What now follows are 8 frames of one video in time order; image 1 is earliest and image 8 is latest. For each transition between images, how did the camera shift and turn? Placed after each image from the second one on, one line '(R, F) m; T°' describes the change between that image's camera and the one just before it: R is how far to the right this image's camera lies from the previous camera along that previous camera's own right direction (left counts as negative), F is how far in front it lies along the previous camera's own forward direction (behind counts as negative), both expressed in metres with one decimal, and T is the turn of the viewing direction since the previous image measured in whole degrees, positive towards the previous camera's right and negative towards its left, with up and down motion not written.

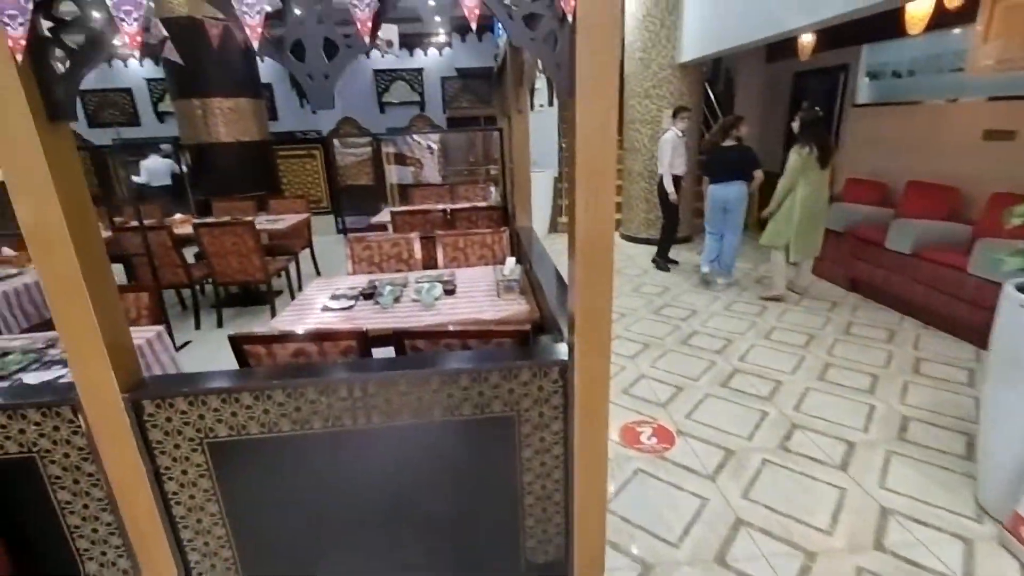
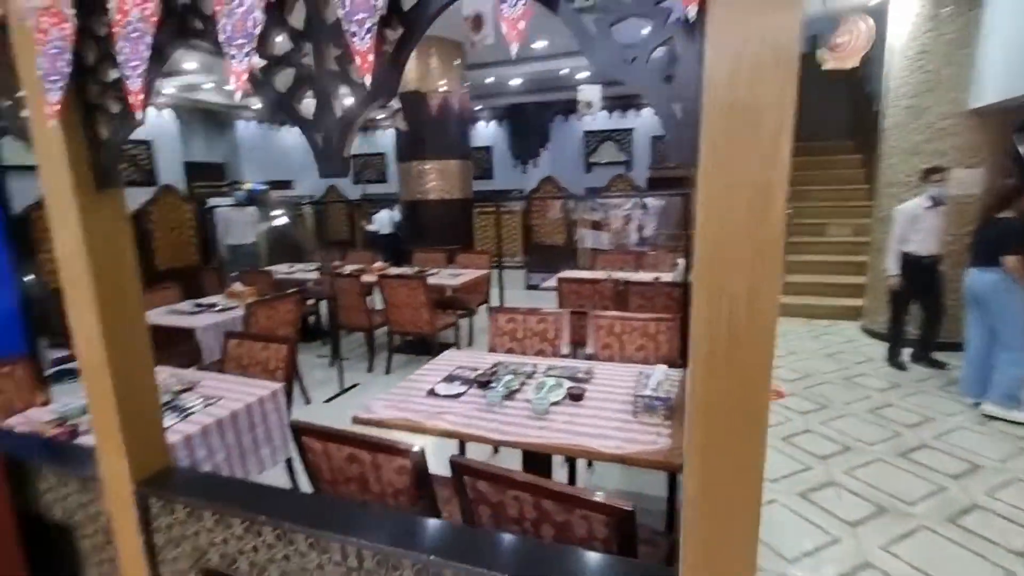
(+0.2, +0.6) m; -24°
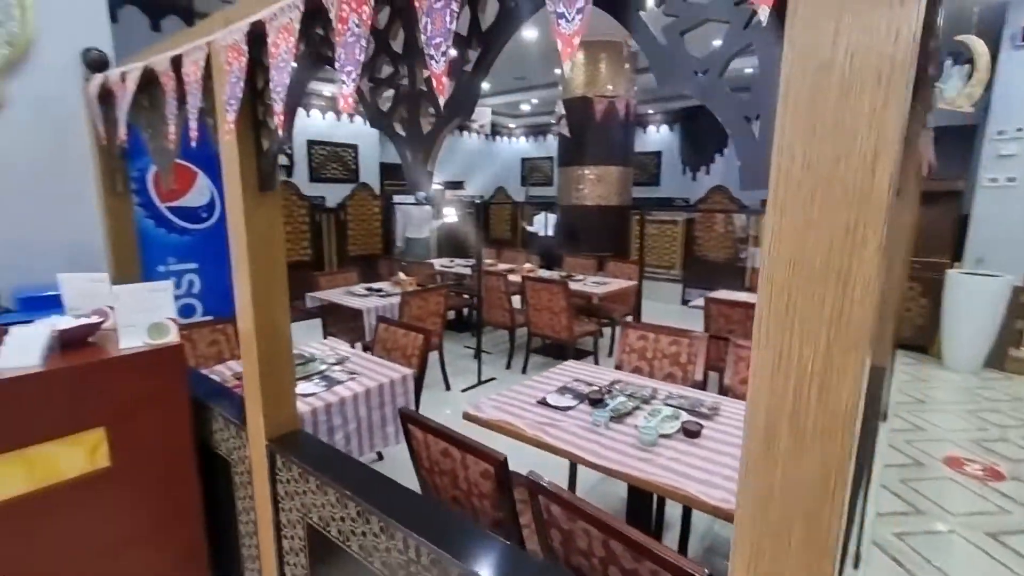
(+0.2, +0.1) m; -18°
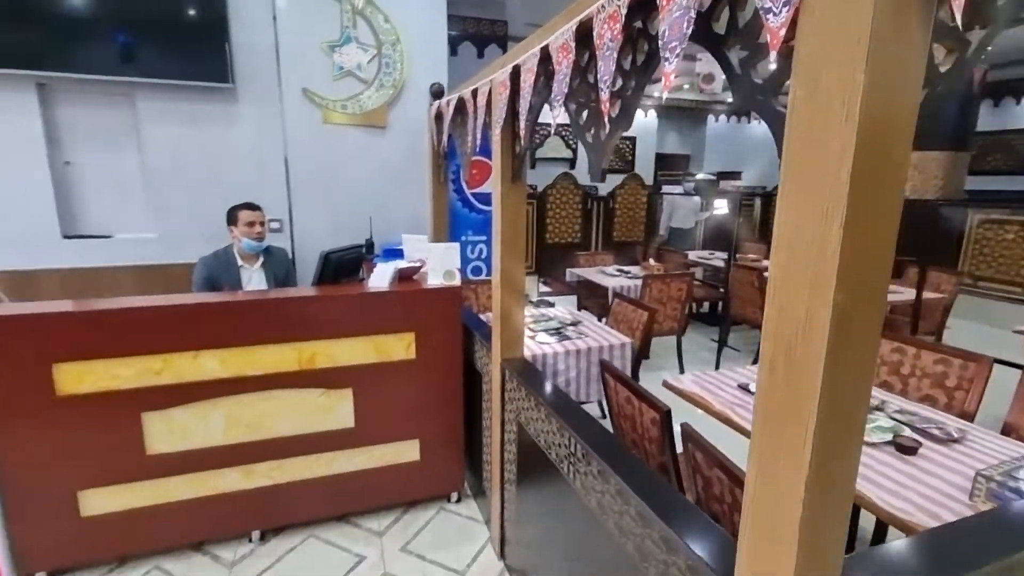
(+0.3, -0.3) m; -31°
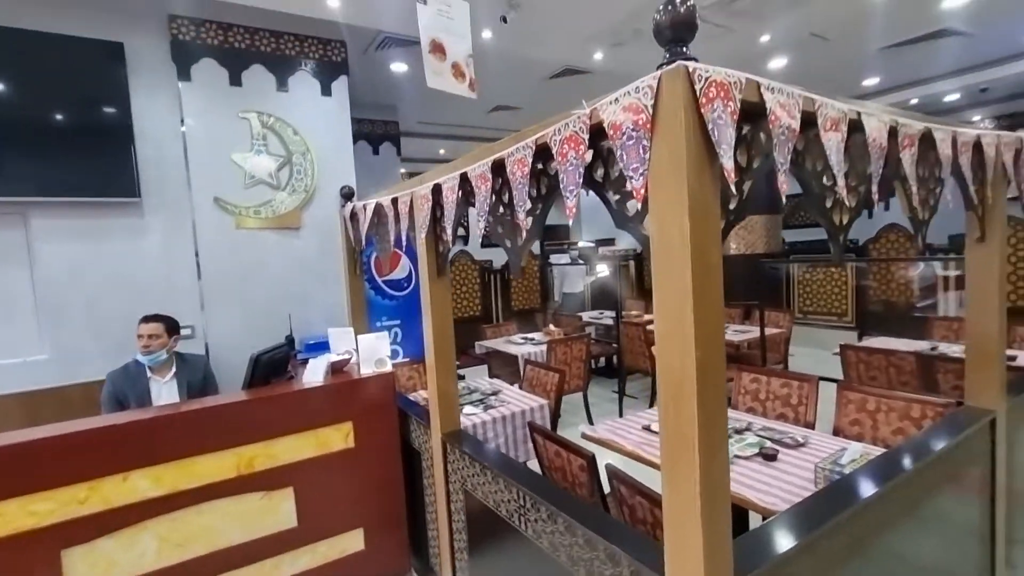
(-0.2, -0.3) m; +12°
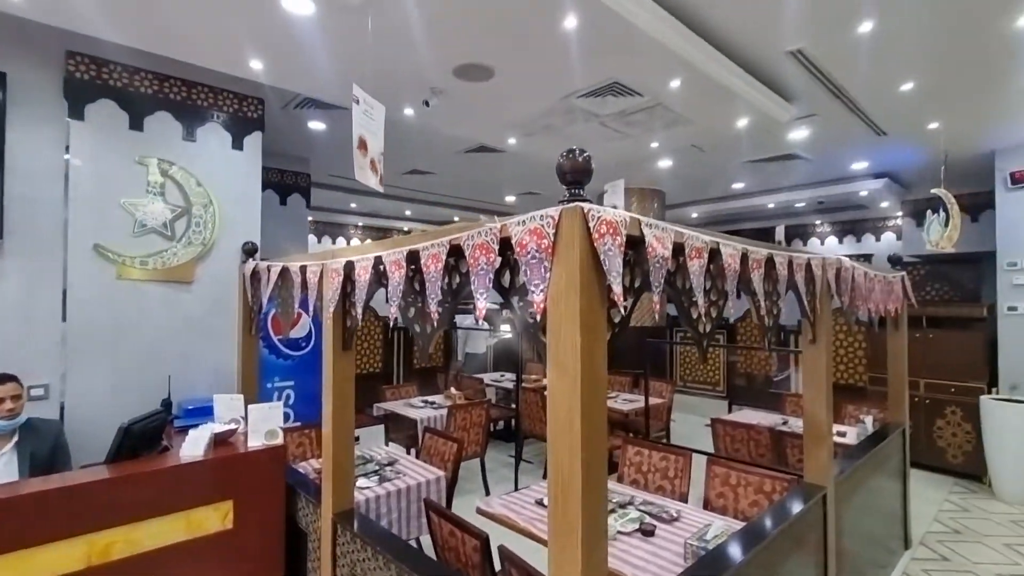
(0.0, -0.1) m; +11°
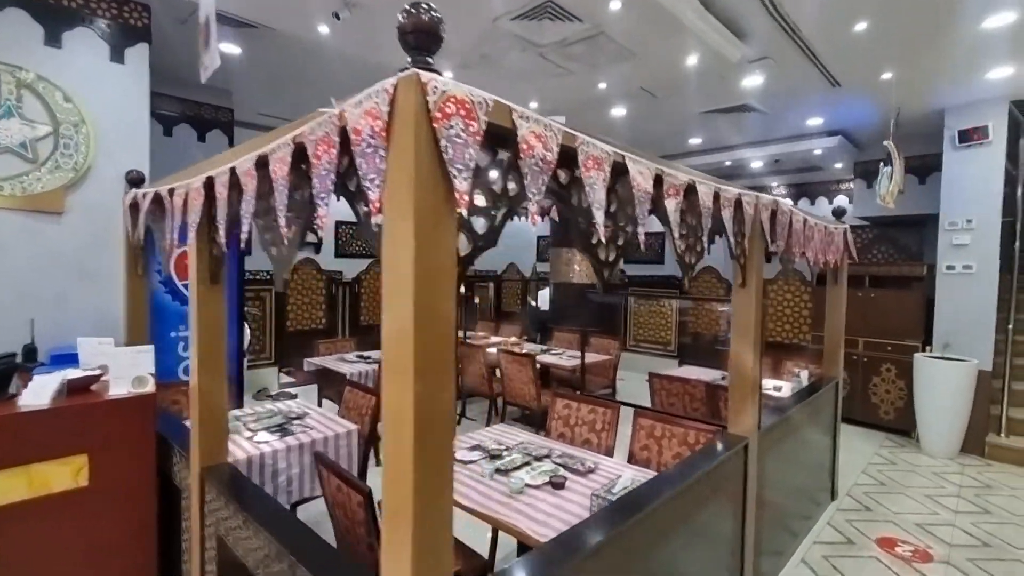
(+0.3, +0.2) m; +3°
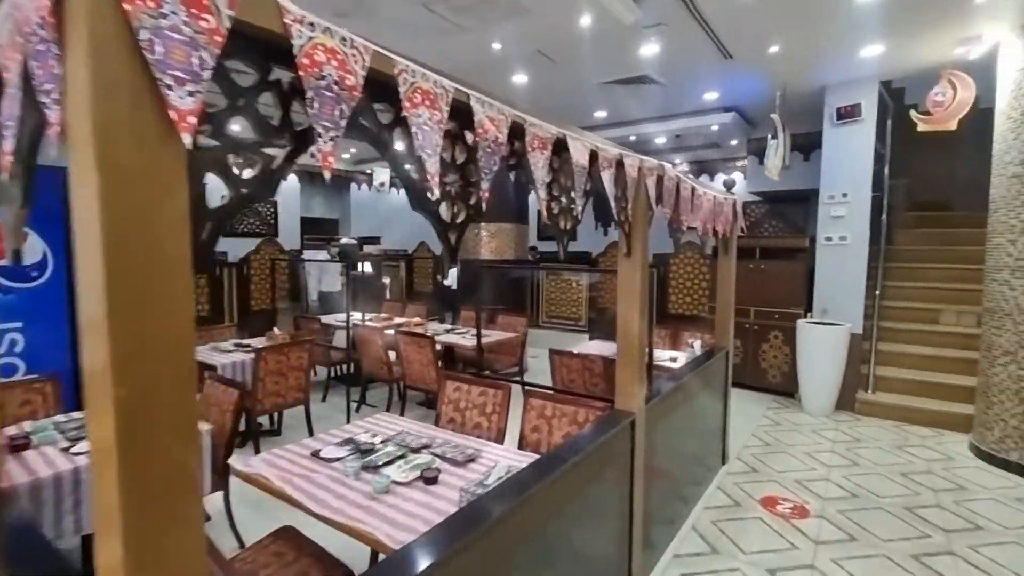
(+0.2, +0.2) m; +9°
